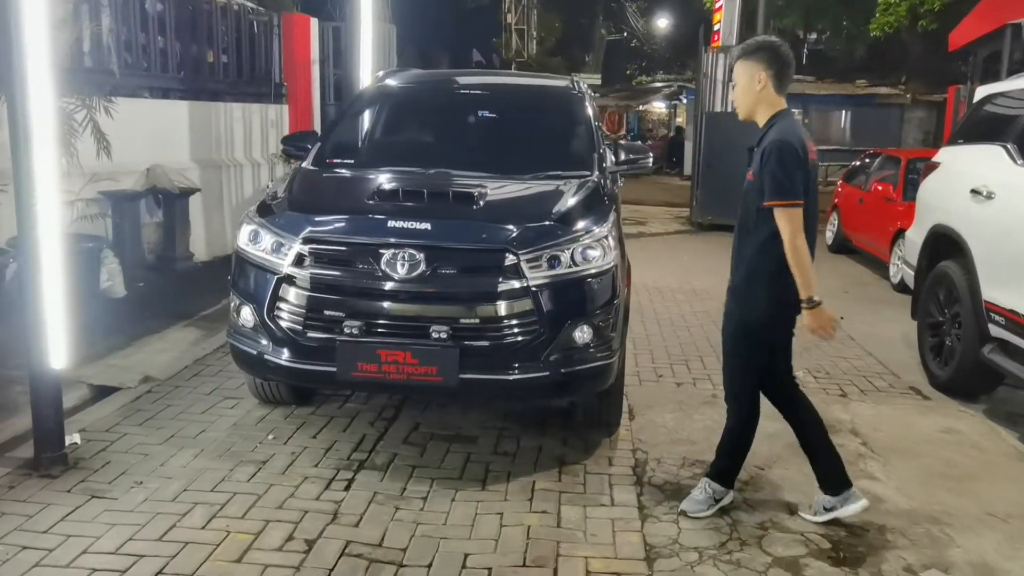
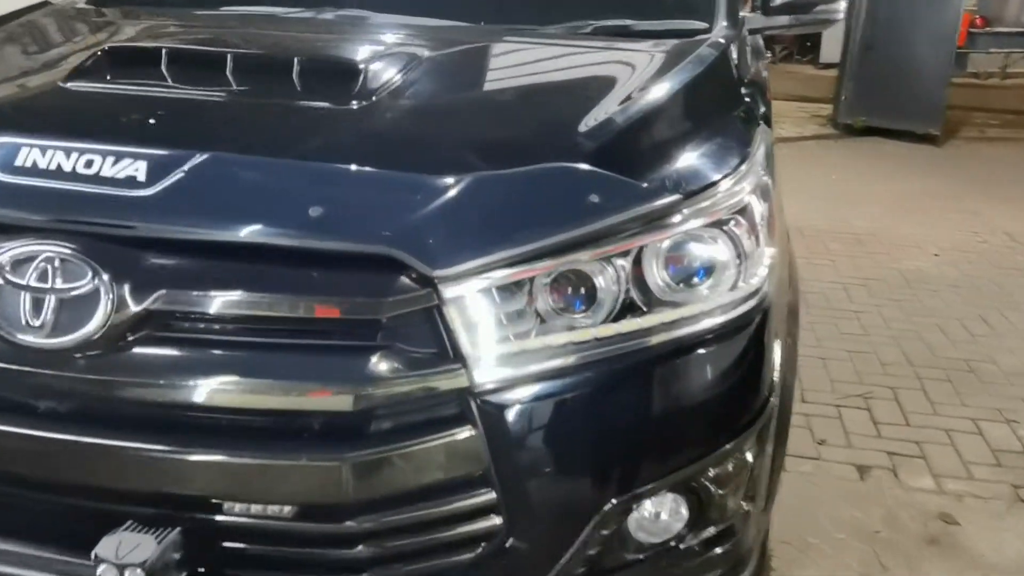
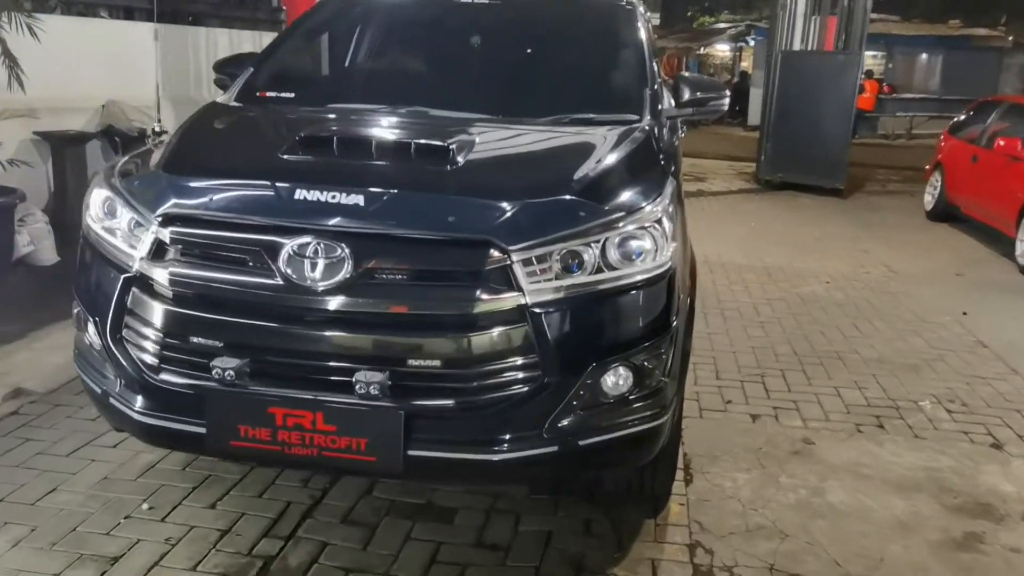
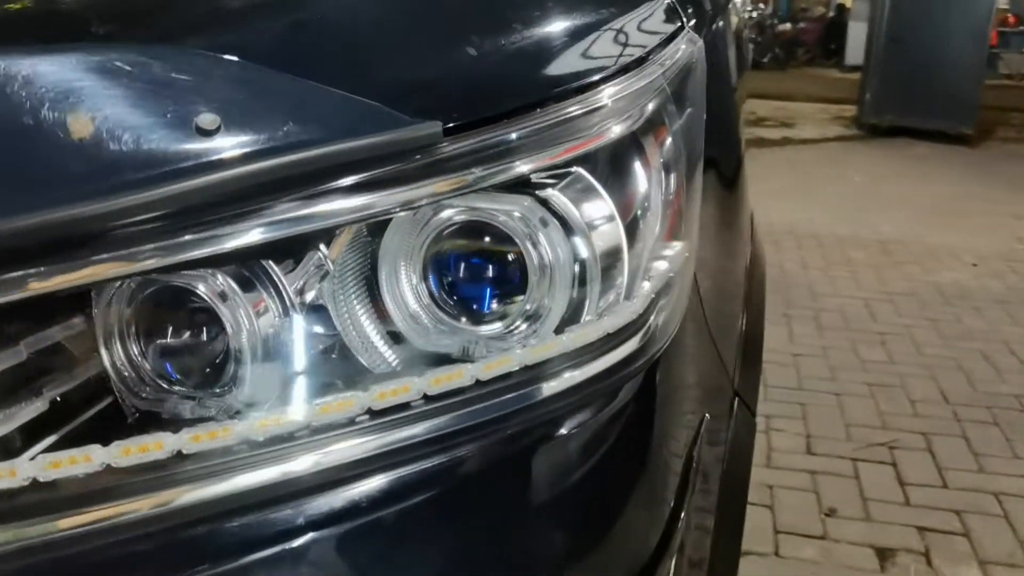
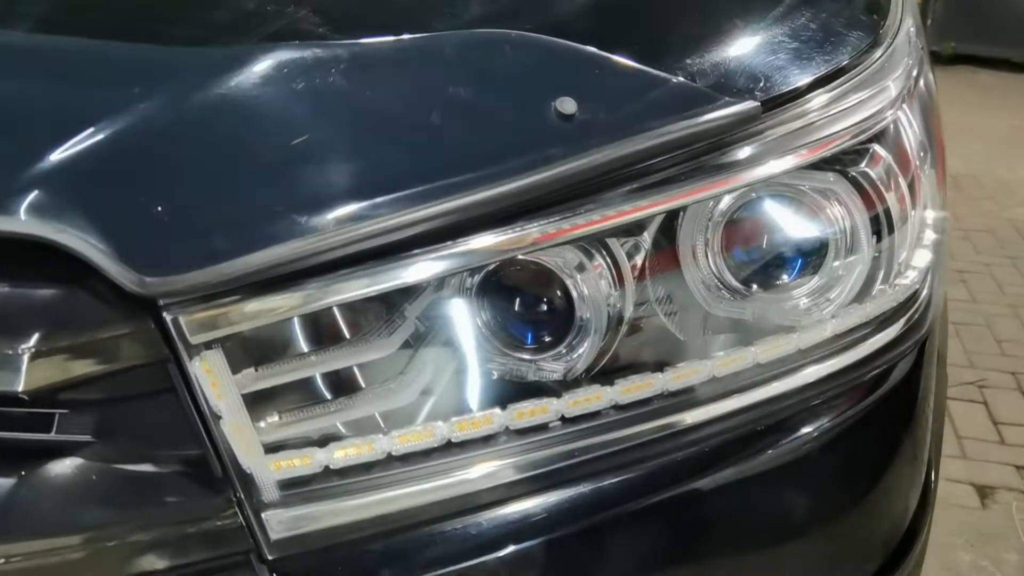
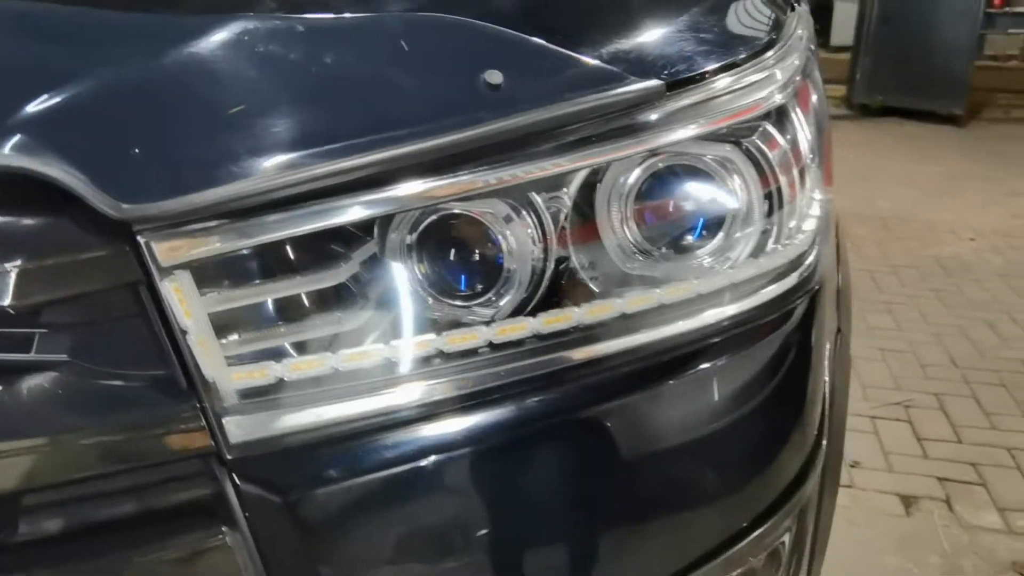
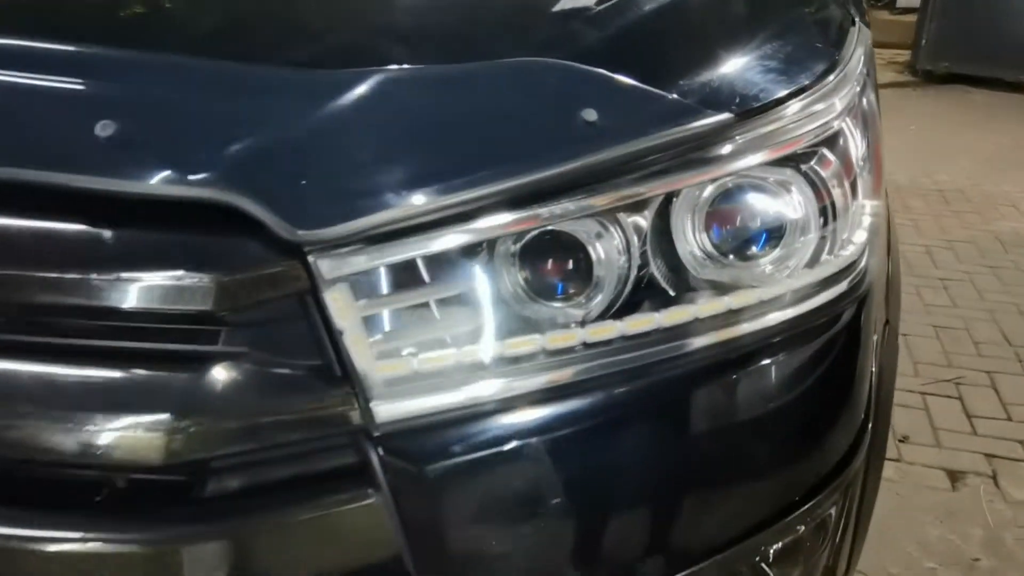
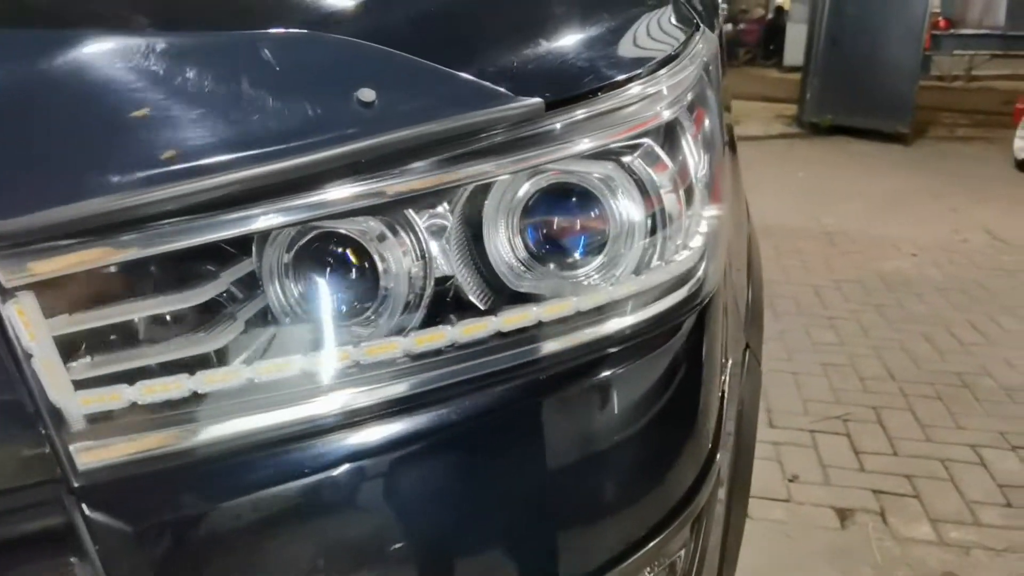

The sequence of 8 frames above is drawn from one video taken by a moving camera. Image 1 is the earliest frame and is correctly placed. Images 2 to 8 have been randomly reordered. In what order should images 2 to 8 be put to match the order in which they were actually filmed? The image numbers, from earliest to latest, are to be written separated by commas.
3, 2, 7, 5, 6, 8, 4
